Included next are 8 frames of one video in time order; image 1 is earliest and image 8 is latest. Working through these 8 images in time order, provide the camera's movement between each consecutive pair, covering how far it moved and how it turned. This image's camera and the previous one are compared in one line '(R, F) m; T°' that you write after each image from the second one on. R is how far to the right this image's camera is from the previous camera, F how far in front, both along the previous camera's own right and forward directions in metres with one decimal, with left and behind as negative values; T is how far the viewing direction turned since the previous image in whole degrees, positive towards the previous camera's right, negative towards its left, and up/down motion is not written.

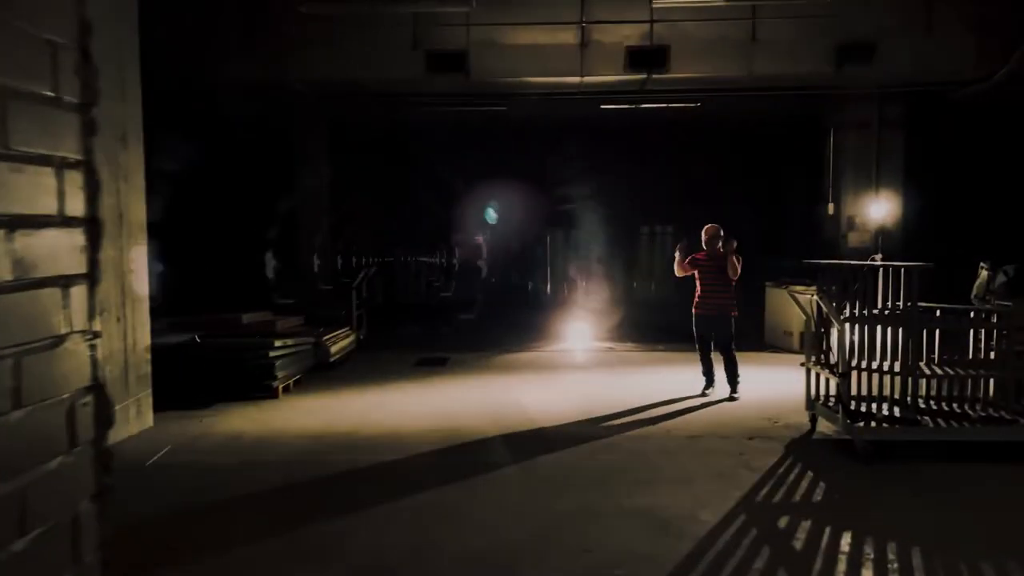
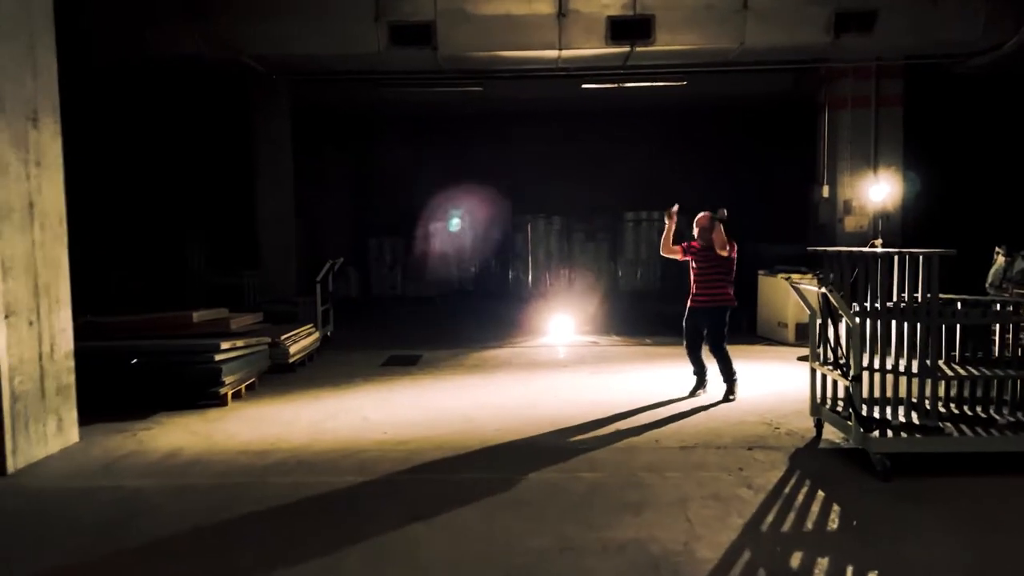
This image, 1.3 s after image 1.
(+0.1, +0.8) m; +1°
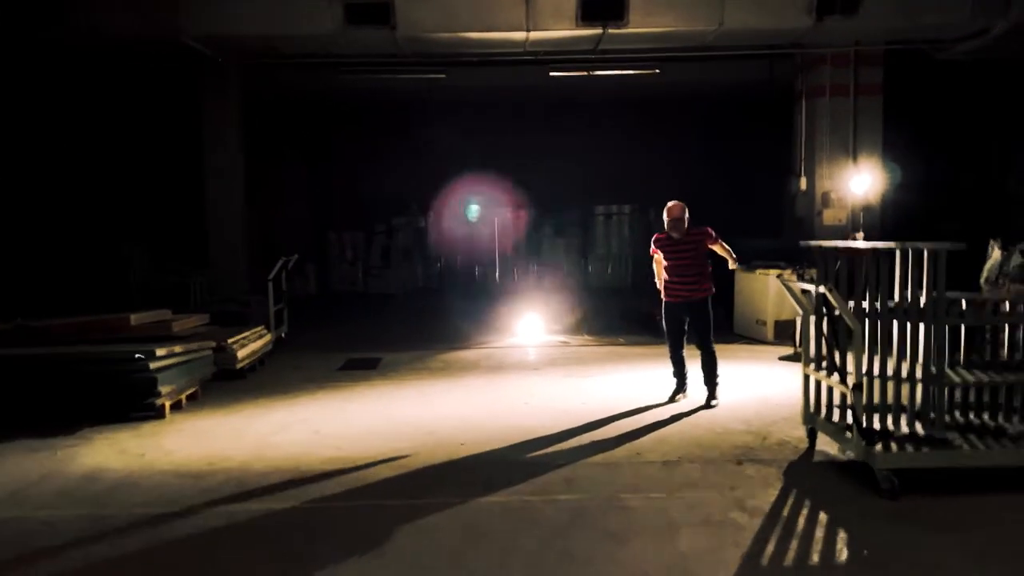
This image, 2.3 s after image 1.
(0.0, +0.6) m; +2°
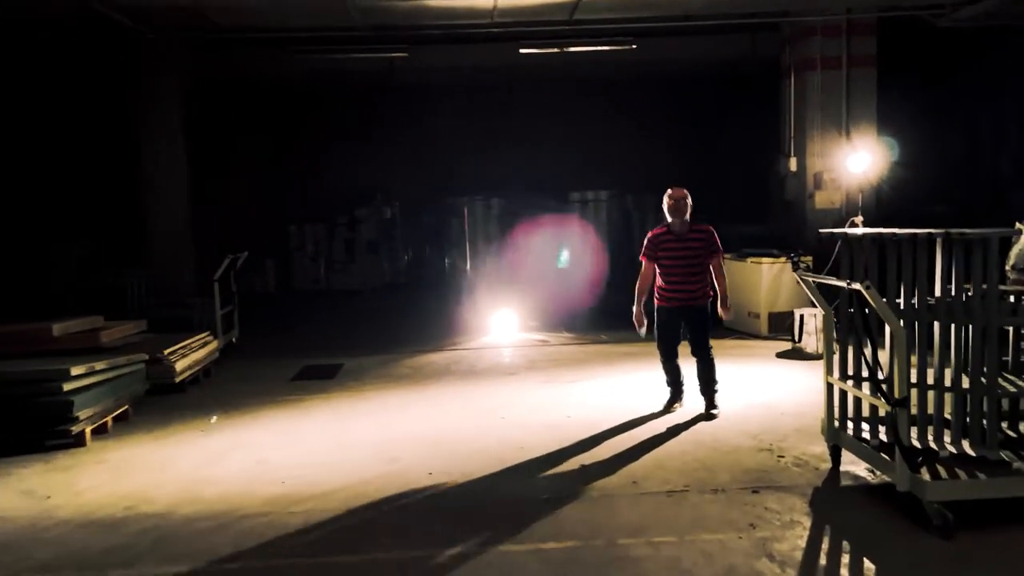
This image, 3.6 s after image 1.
(0.0, +0.8) m; +2°
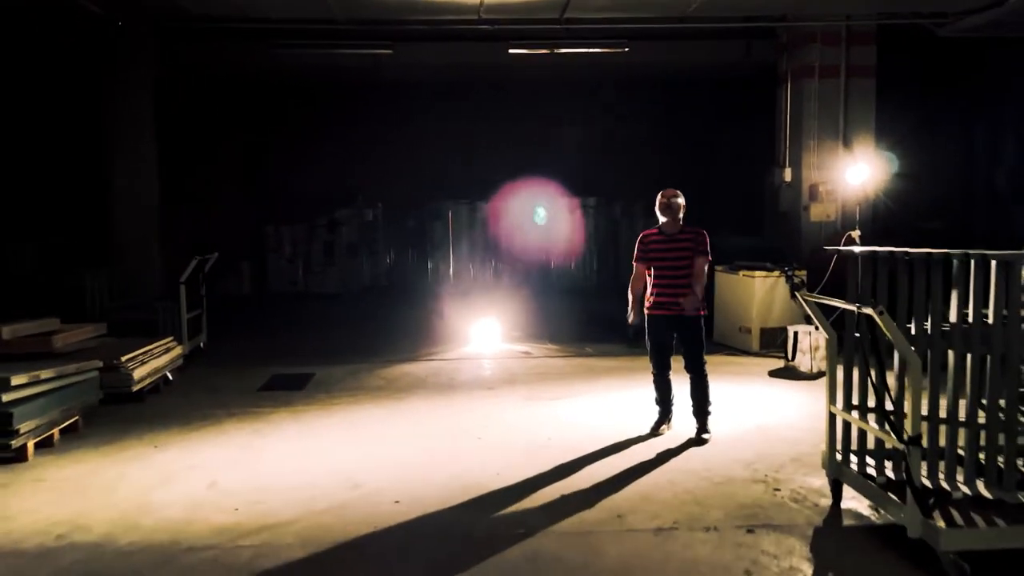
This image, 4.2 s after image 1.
(0.0, +0.4) m; +1°
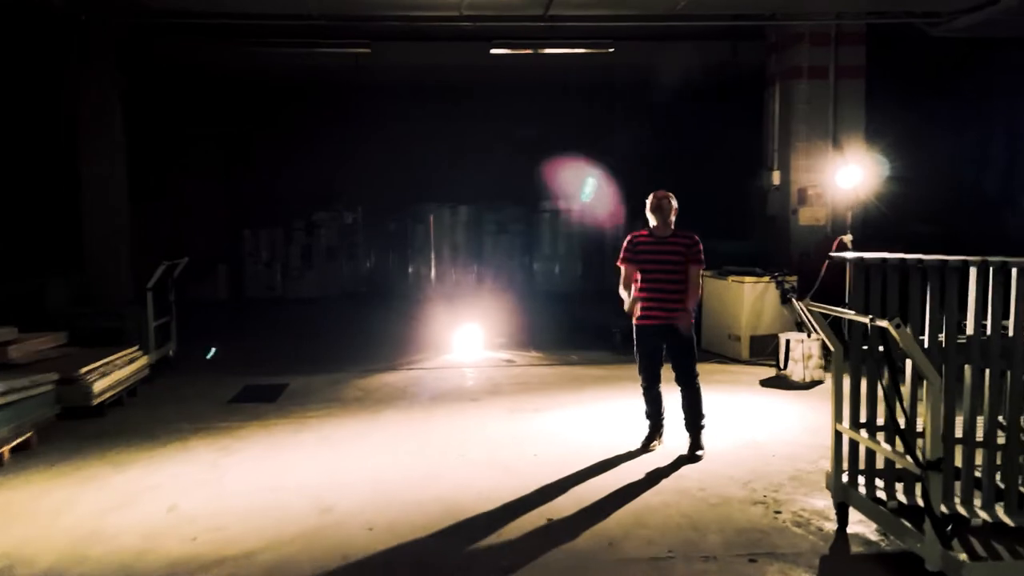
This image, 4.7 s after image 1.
(0.0, +0.3) m; +1°
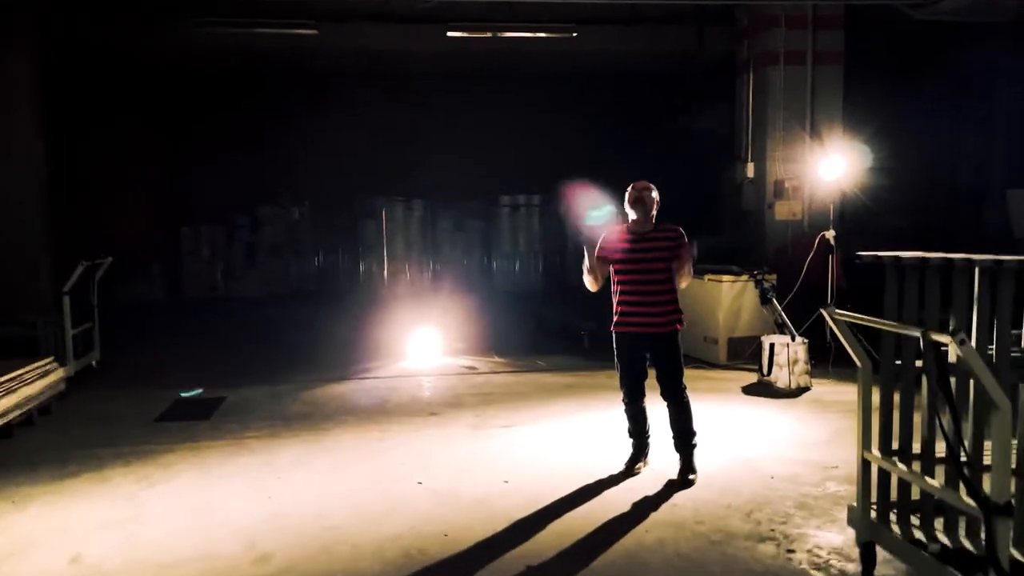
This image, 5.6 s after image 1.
(-0.1, +0.7) m; +3°
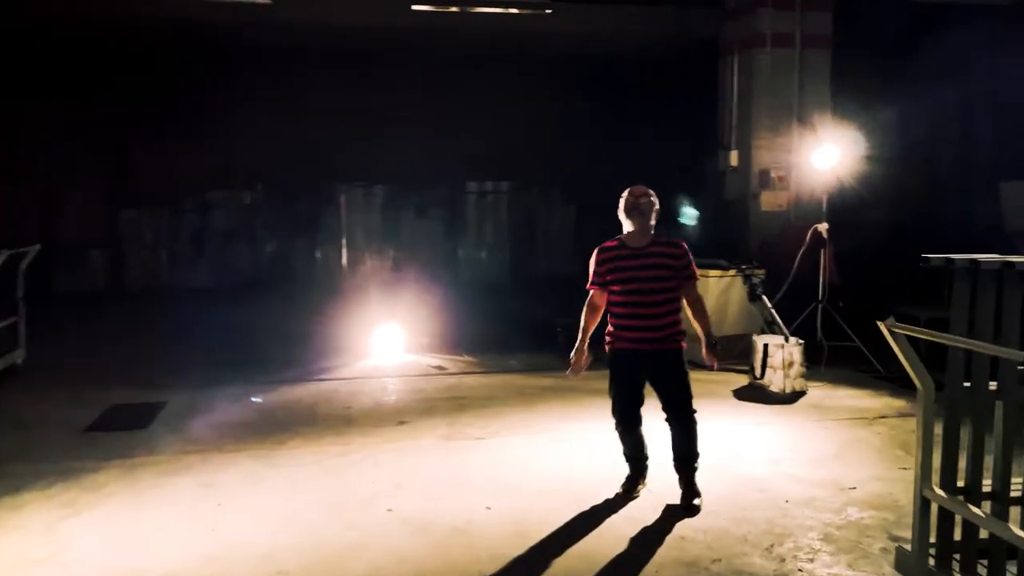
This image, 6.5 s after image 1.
(-0.1, +0.6) m; +3°
